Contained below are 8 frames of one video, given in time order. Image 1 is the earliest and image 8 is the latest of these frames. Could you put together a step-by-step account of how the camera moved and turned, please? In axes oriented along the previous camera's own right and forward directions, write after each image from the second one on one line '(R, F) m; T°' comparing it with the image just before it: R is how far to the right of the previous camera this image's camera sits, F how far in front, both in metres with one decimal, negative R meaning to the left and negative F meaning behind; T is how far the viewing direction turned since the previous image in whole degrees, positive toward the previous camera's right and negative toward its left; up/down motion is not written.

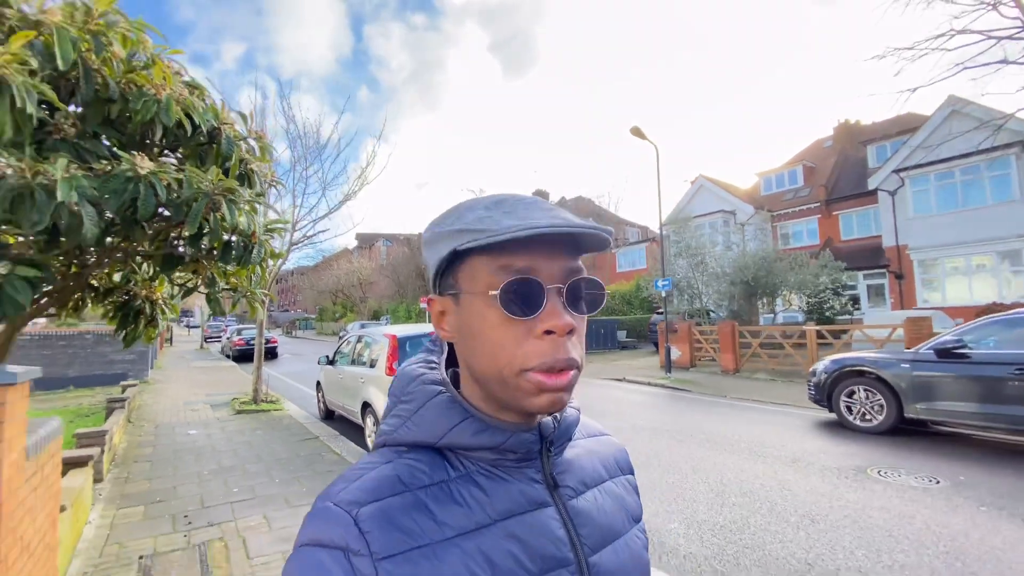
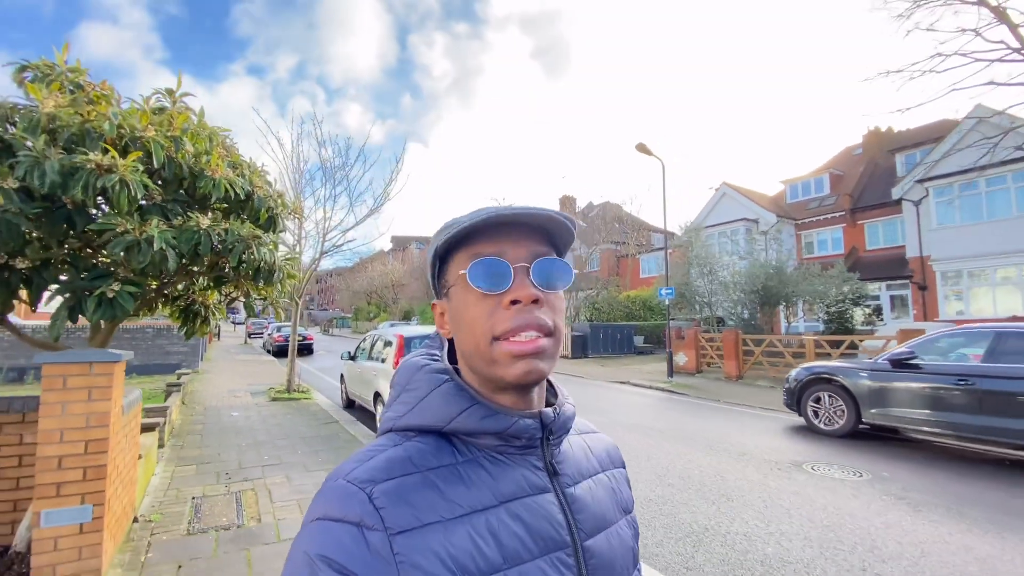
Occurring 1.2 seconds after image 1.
(+0.6, -0.9) m; -4°
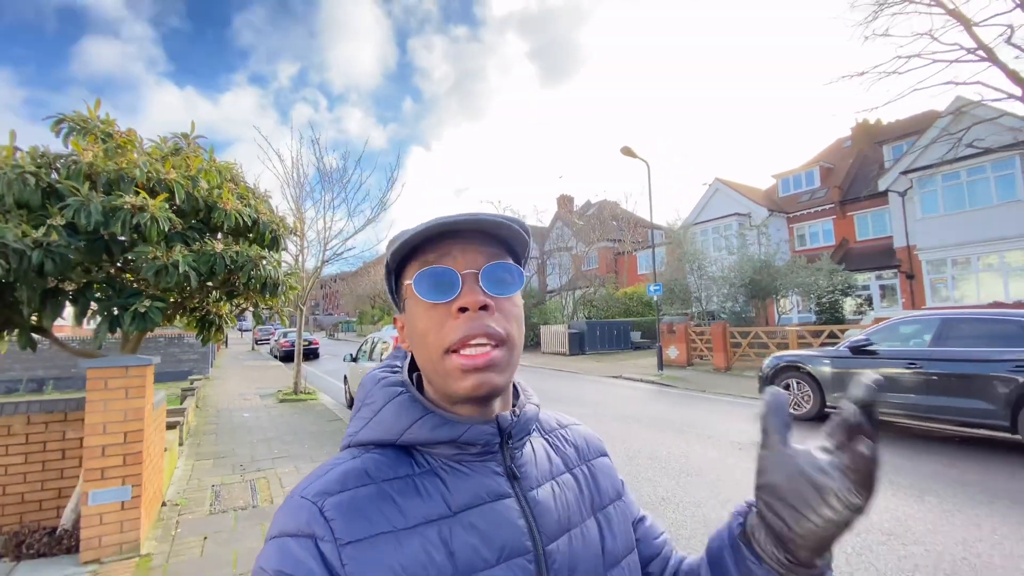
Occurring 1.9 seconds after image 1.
(+0.3, -0.6) m; 0°
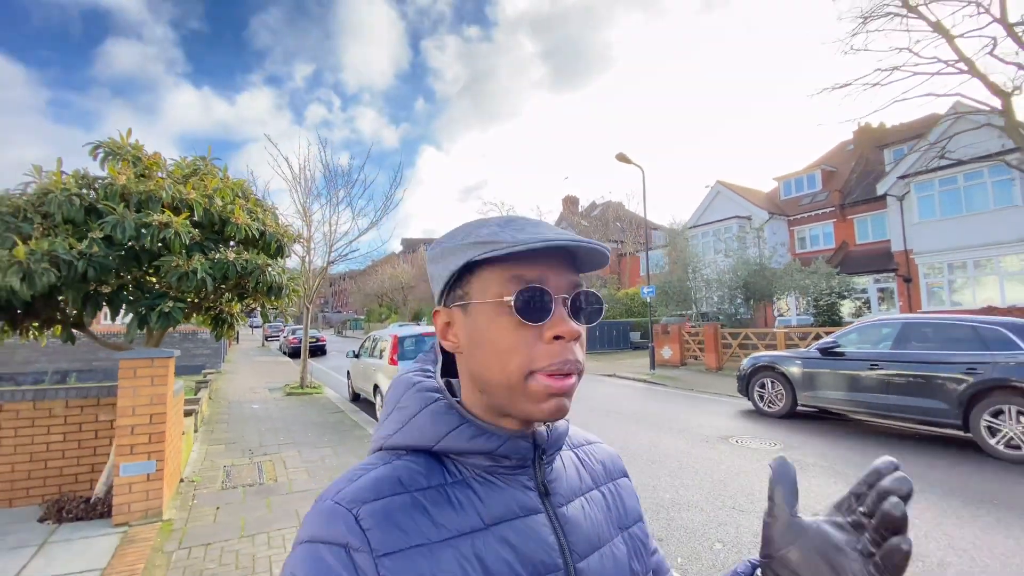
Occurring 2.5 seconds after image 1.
(+0.3, -0.5) m; -1°
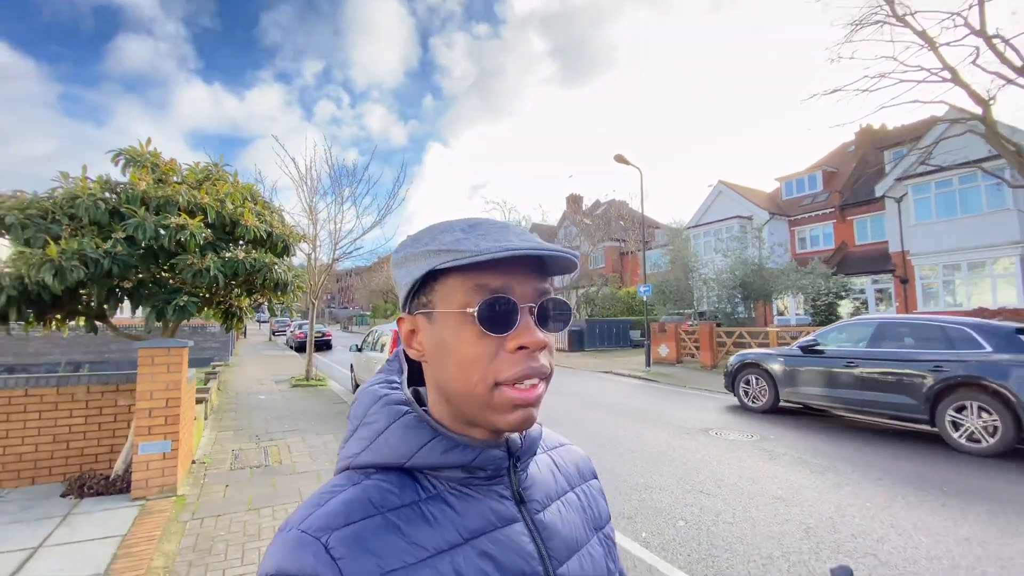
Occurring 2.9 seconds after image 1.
(+0.2, -0.4) m; -1°
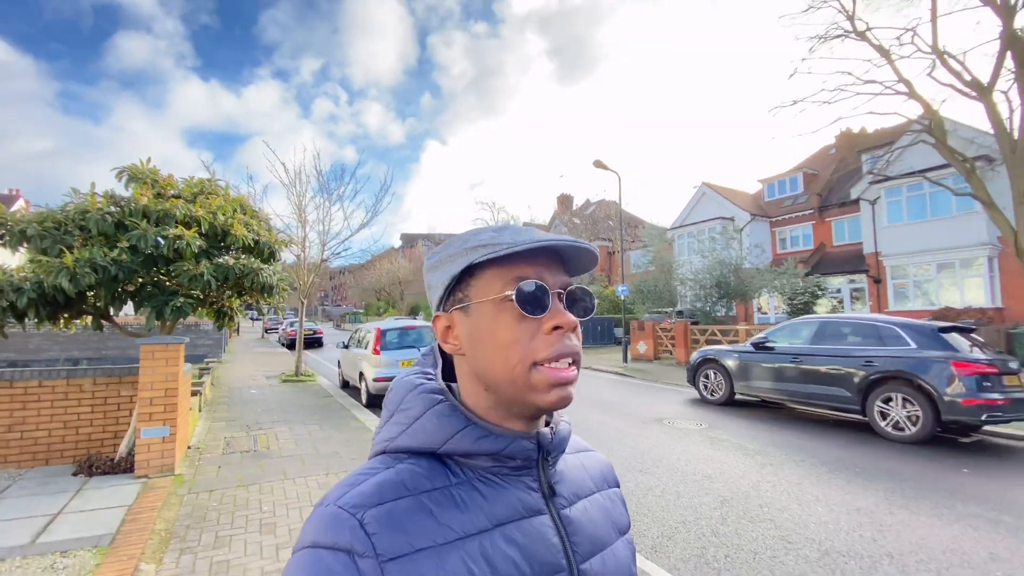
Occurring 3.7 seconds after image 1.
(+0.4, -0.6) m; +1°
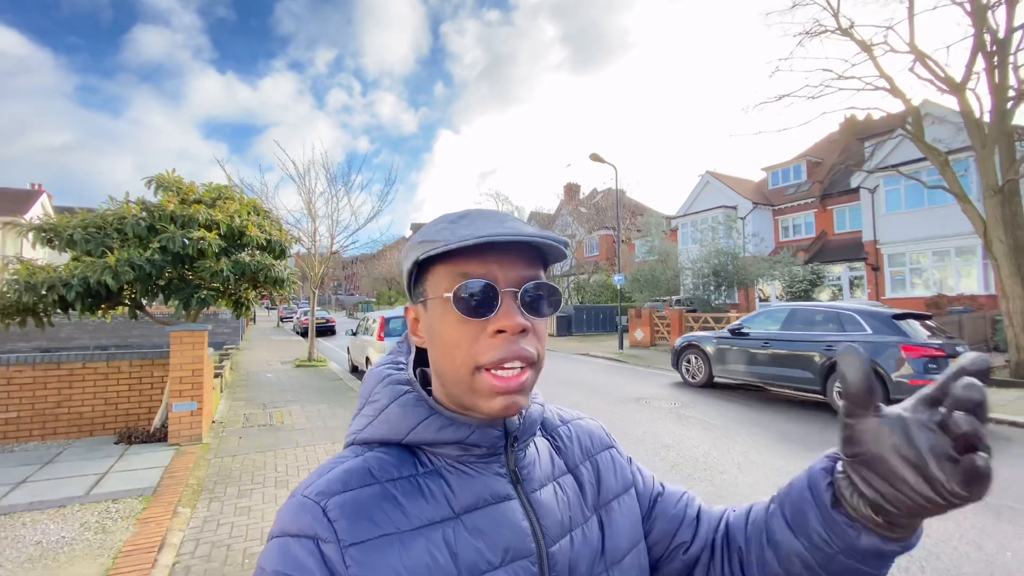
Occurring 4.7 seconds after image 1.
(+0.4, -0.7) m; -1°
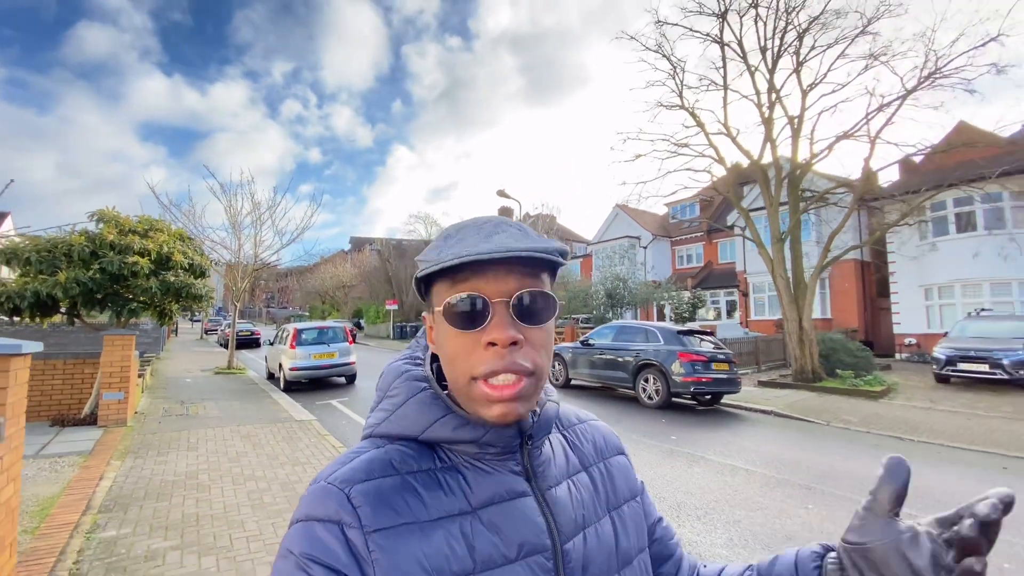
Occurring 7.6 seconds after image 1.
(+1.2, -2.2) m; +7°
